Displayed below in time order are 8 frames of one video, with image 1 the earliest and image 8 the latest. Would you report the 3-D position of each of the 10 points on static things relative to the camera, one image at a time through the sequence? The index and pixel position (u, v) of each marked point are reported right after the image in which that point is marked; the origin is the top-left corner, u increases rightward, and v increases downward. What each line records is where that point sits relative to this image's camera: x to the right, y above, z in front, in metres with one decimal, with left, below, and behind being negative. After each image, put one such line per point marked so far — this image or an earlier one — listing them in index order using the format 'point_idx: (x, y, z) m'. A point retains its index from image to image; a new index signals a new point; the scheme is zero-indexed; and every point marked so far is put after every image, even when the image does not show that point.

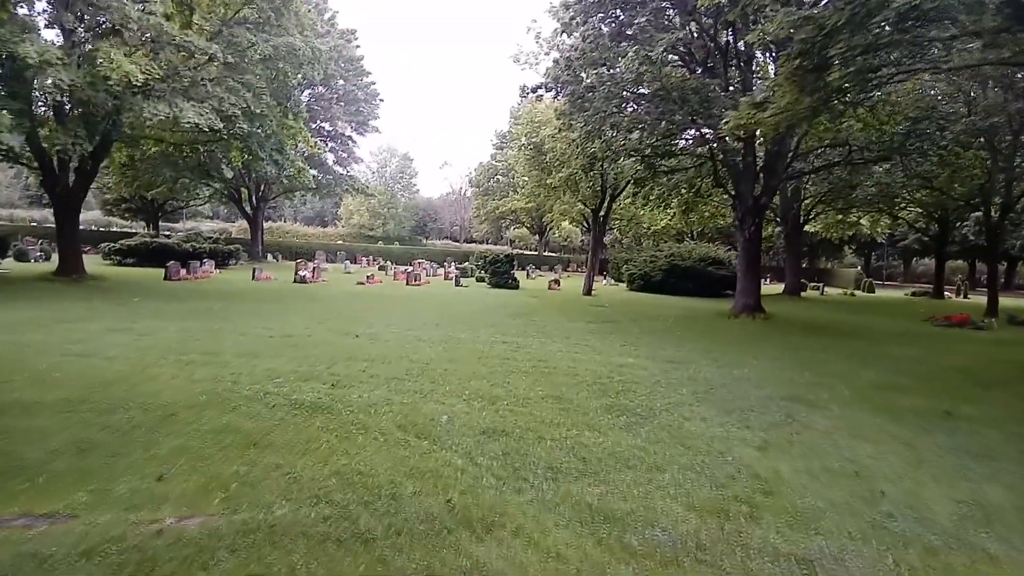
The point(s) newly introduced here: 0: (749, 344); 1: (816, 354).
0: (+3.9, -0.9, +10.4) m
1: (+4.6, -1.0, +9.5) m
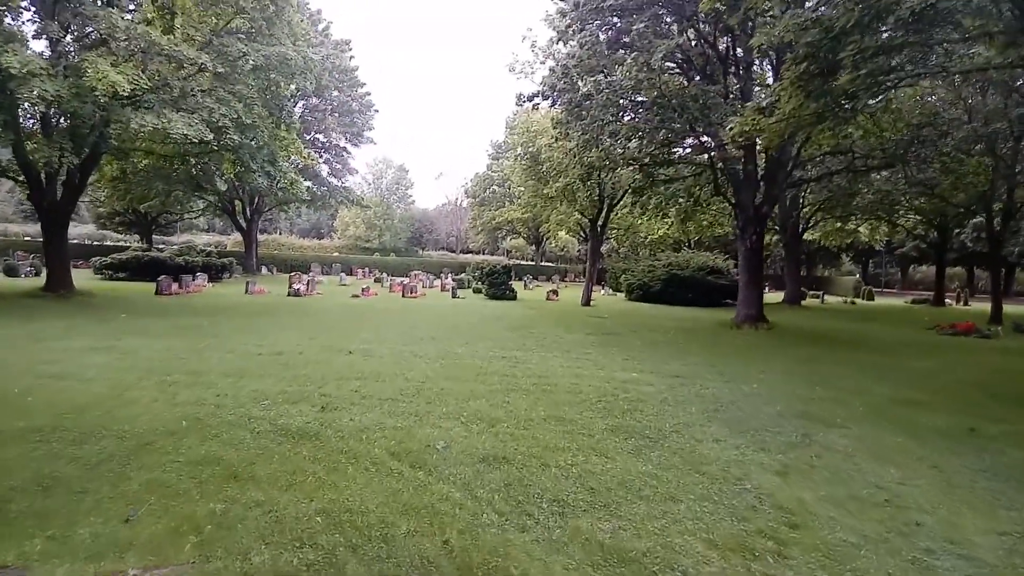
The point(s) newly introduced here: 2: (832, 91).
0: (+3.9, -1.1, +10.1) m
1: (+4.6, -1.2, +9.2) m
2: (+3.9, +2.4, +7.7) m
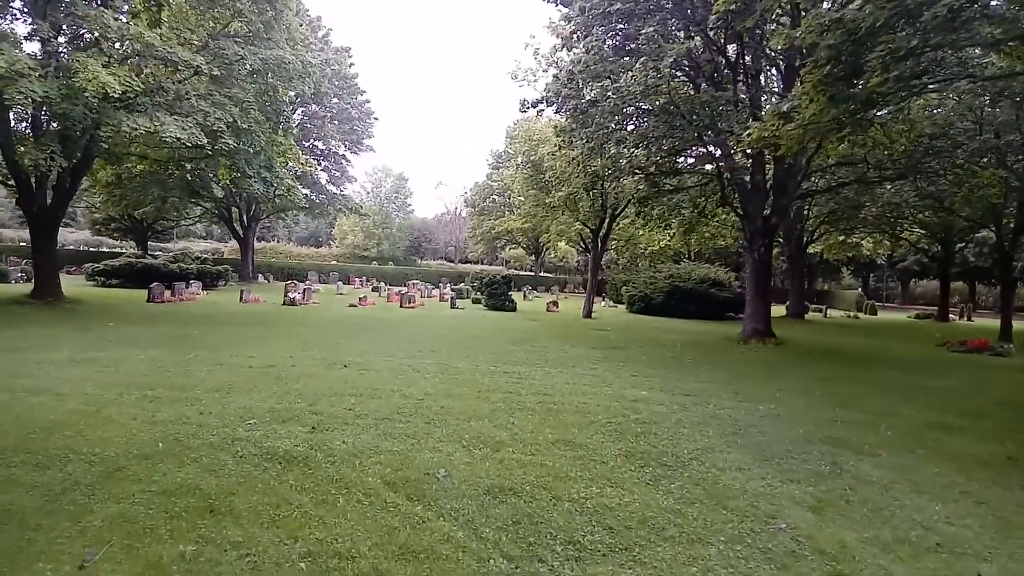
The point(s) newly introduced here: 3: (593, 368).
0: (+3.9, -1.3, +9.7) m
1: (+4.6, -1.4, +8.8) m
2: (+4.0, +2.2, +7.4) m
3: (+1.2, -1.2, +9.4) m
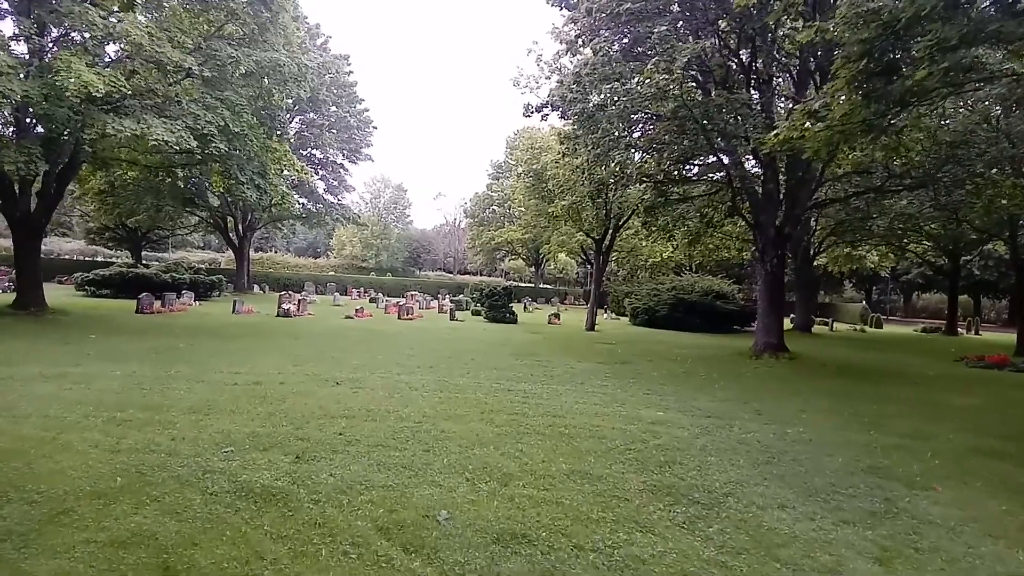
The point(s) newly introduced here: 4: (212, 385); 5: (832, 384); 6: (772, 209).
0: (+4.0, -1.5, +9.1) m
1: (+4.7, -1.5, +8.3) m
2: (+4.1, +2.1, +6.8) m
3: (+1.3, -1.4, +8.8) m
4: (-3.5, -1.1, +7.4) m
5: (+5.1, -1.5, +10.2) m
6: (+5.6, +1.7, +13.8) m
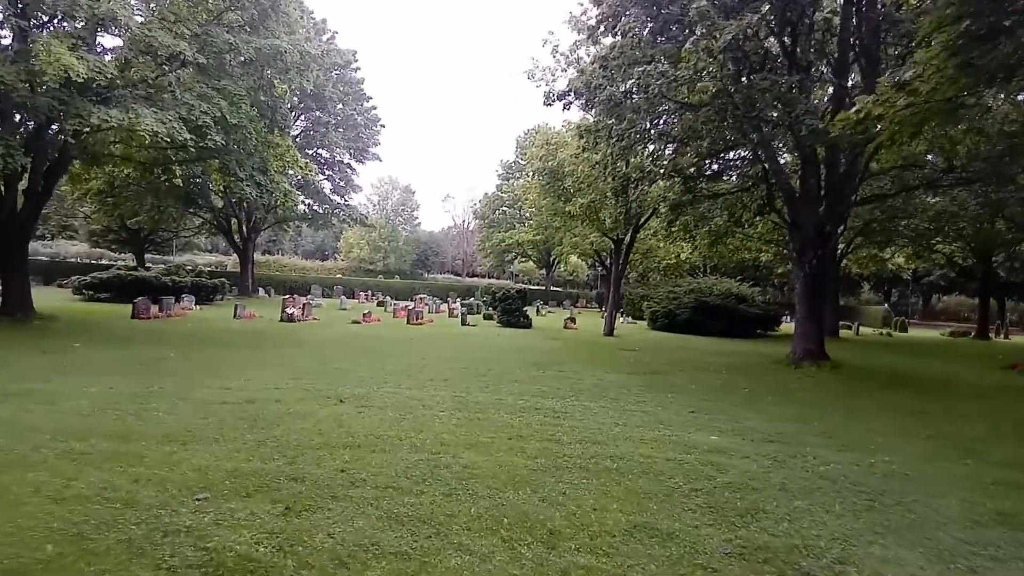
0: (+4.3, -1.5, +8.1) m
1: (+5.0, -1.6, +7.2) m
2: (+4.3, +2.0, +5.8) m
3: (+1.6, -1.4, +7.8) m
4: (-3.2, -1.2, +6.4) m
5: (+5.5, -1.6, +9.1) m
6: (+6.0, +1.7, +12.7) m
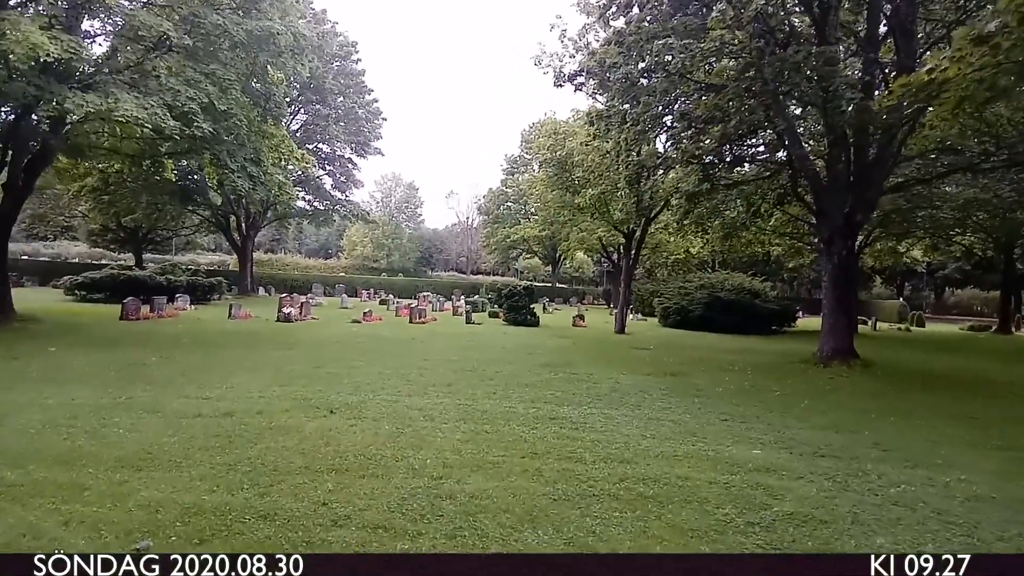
0: (+4.4, -1.5, +7.3) m
1: (+5.1, -1.5, +6.4) m
2: (+4.4, +2.1, +5.0) m
3: (+1.7, -1.3, +7.0) m
4: (-3.1, -1.2, +5.7) m
5: (+5.6, -1.5, +8.3) m
6: (+6.1, +1.8, +11.9) m
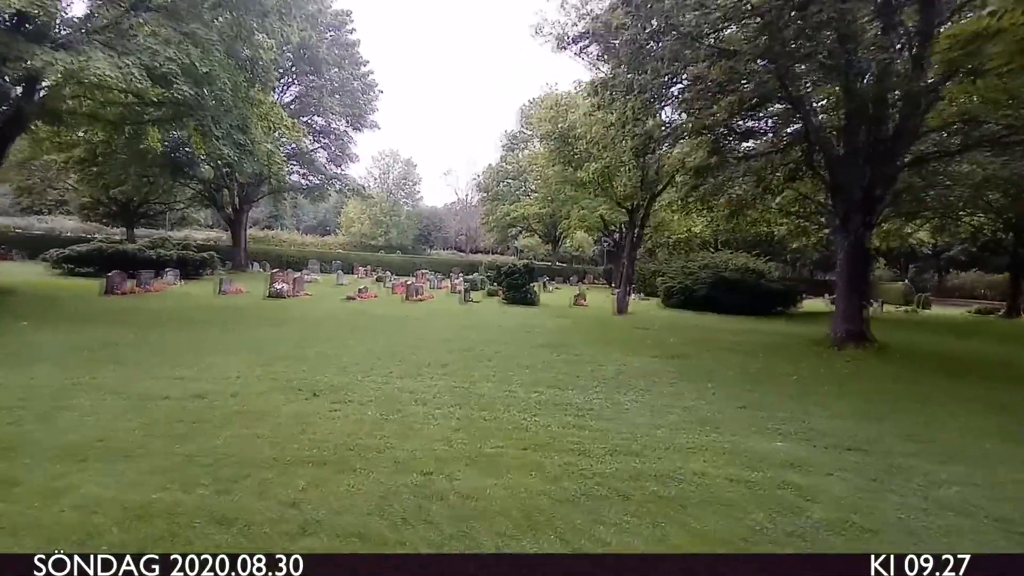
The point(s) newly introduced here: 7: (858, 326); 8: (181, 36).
0: (+4.4, -1.2, +6.8) m
1: (+5.1, -1.3, +5.9) m
2: (+4.4, +2.3, +4.4) m
3: (+1.7, -1.1, +6.5) m
4: (-3.1, -0.9, +5.2) m
5: (+5.6, -1.2, +7.8) m
6: (+6.1, +2.2, +11.3) m
7: (+6.3, -0.7, +11.5) m
8: (-5.8, +4.4, +11.2) m
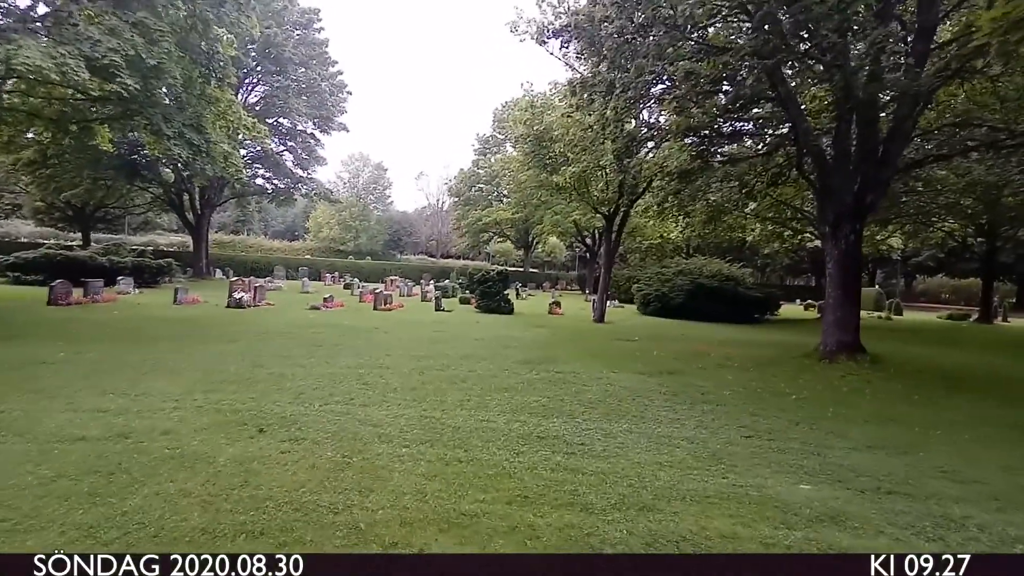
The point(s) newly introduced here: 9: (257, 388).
0: (+4.2, -1.4, +6.2) m
1: (+4.9, -1.4, +5.4) m
2: (+4.3, +2.2, +3.9) m
3: (+1.5, -1.2, +5.9) m
4: (-3.2, -1.0, +4.3) m
5: (+5.3, -1.4, +7.3) m
6: (+5.7, +2.0, +10.8) m
7: (+5.9, -0.9, +11.0) m
8: (-6.2, +4.2, +10.3) m
9: (-2.6, -1.0, +6.4) m
